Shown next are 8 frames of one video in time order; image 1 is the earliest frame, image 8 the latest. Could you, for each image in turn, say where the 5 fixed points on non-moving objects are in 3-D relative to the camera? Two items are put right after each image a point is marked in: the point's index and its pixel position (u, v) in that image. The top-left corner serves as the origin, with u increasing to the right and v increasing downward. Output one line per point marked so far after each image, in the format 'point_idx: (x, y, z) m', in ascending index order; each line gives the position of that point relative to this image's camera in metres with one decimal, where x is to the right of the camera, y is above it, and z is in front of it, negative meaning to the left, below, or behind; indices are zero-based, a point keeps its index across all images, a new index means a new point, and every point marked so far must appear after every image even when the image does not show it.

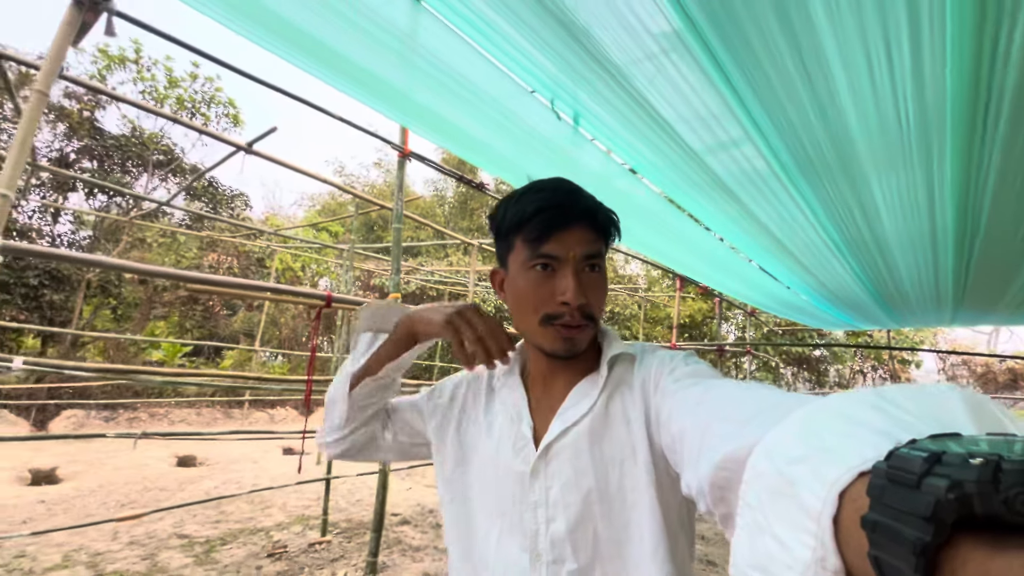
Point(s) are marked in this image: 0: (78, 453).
0: (-6.0, -2.3, +6.6) m
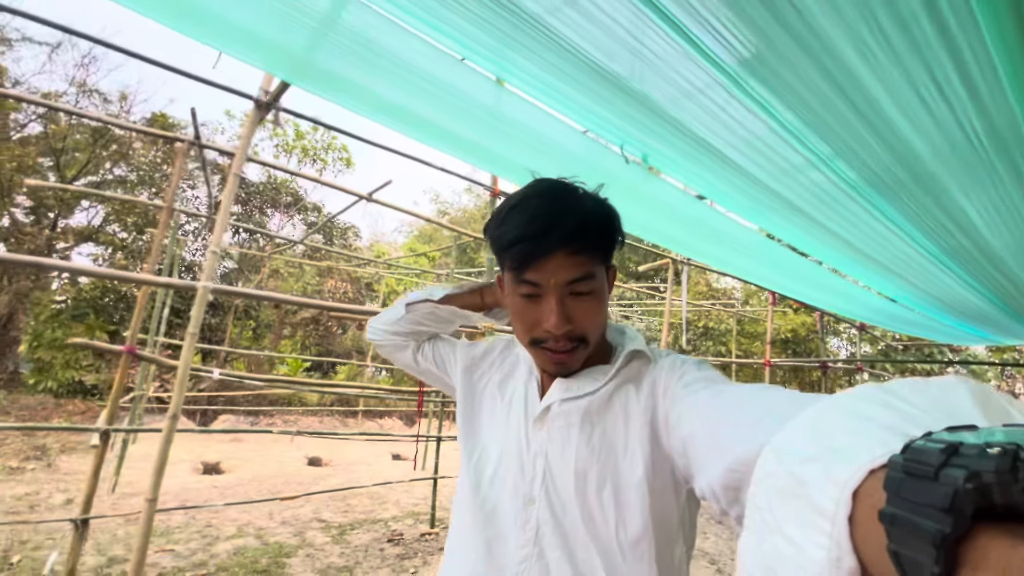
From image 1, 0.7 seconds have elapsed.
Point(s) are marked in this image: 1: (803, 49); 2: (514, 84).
0: (-4.6, -2.7, +7.8) m
1: (+0.8, +0.8, +1.4) m
2: (0.0, +0.8, +1.9) m
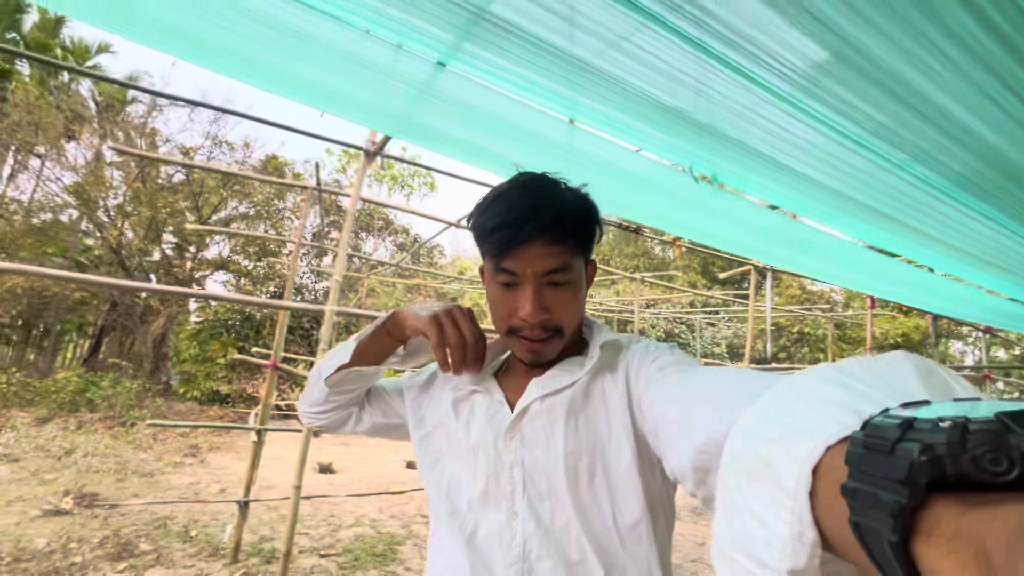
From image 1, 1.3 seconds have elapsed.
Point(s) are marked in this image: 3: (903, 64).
0: (-3.1, -3.0, +8.6) m
1: (+1.0, +0.8, +1.5) m
2: (+0.4, +0.7, +2.1) m
3: (+1.1, +0.8, +1.5) m
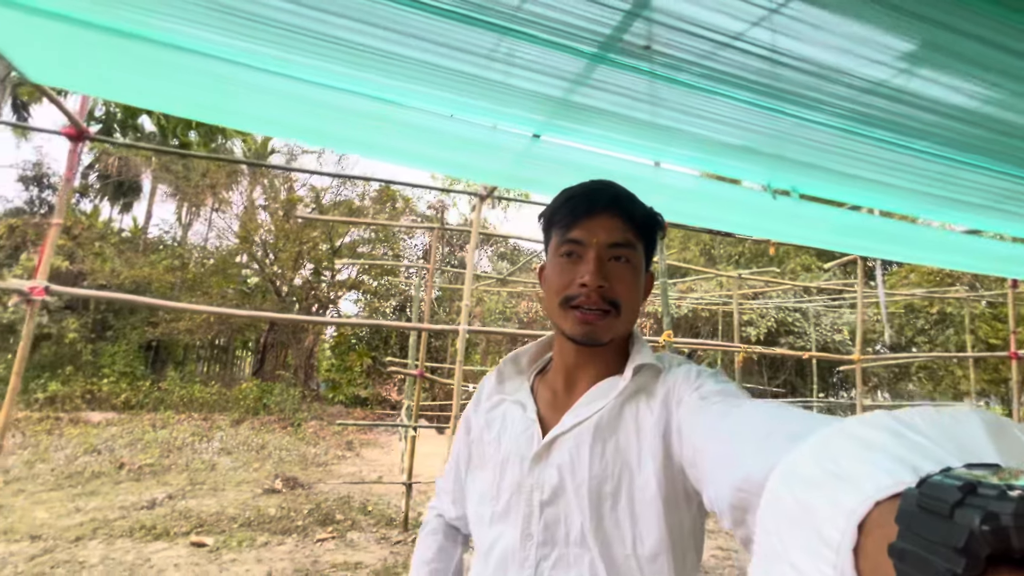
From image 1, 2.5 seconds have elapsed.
0: (-1.0, -3.3, +9.6) m
1: (+1.4, +0.7, +1.8) m
2: (+0.8, +0.7, +2.5) m
3: (+1.5, +0.7, +1.7) m
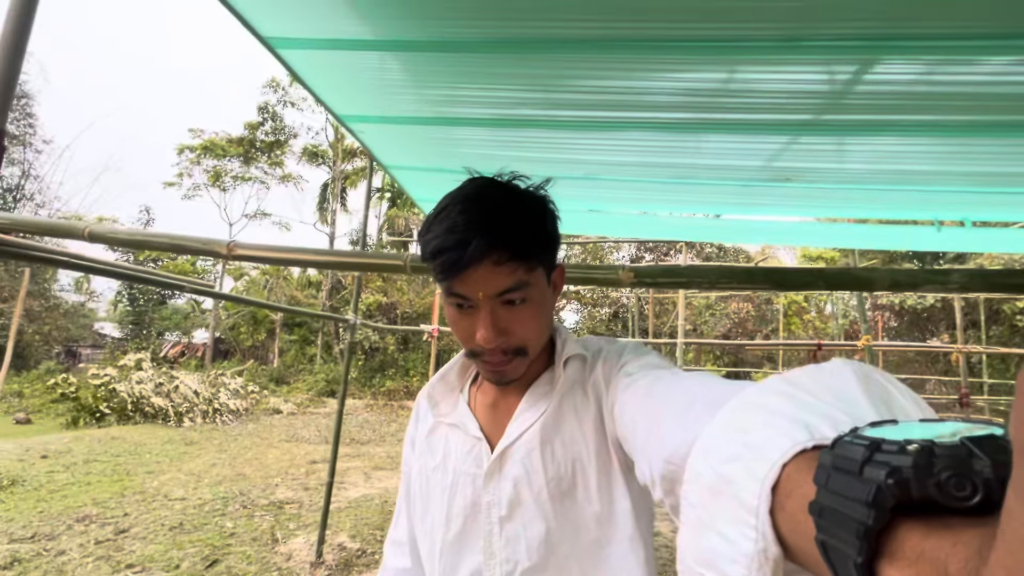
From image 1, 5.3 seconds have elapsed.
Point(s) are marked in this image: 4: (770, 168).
0: (+3.8, -3.4, +10.4) m
1: (+2.4, +0.6, +2.4) m
2: (+2.2, +0.5, +3.3) m
3: (+2.5, +0.6, +2.3) m
4: (+1.4, +0.7, +2.5) m
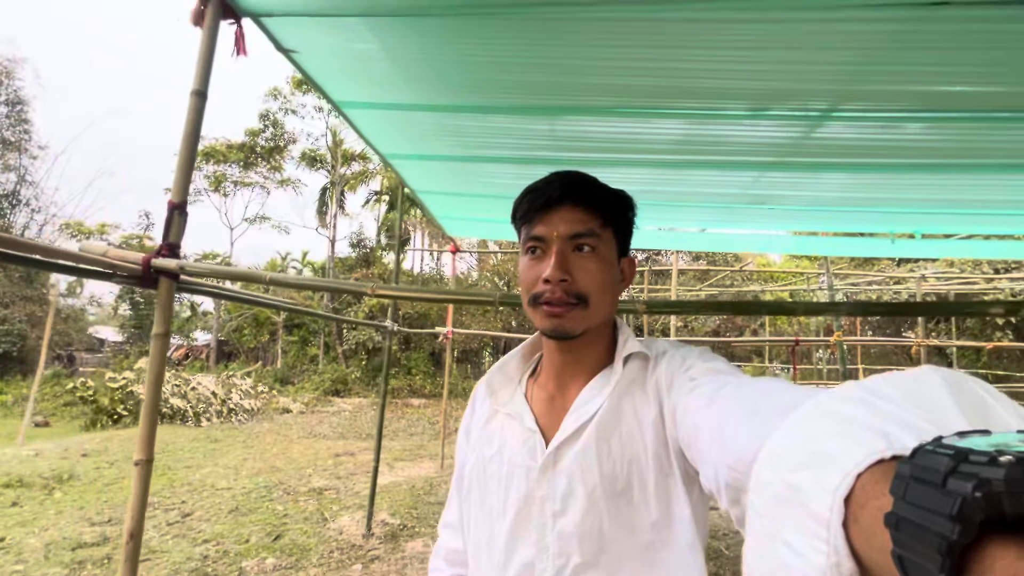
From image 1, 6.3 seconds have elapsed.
0: (+3.8, -3.4, +11.0) m
1: (+2.5, +0.5, +2.9) m
2: (+2.3, +0.5, +3.8) m
3: (+2.6, +0.6, +2.8) m
4: (+1.5, +0.6, +3.0) m
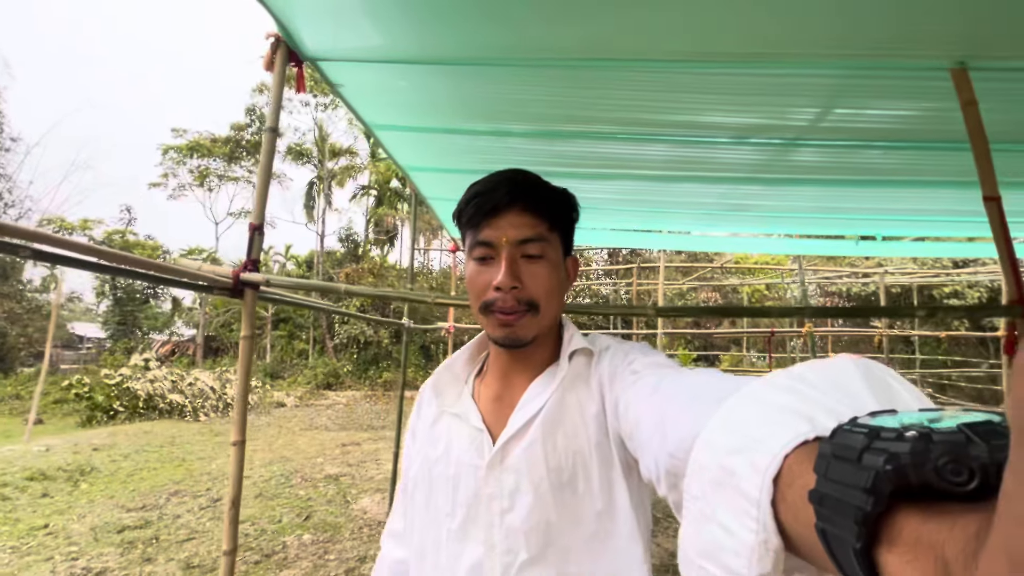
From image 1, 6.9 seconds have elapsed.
0: (+3.6, -3.2, +11.5) m
1: (+2.6, +0.6, +3.3) m
2: (+2.4, +0.5, +4.2) m
3: (+2.7, +0.6, +3.2) m
4: (+1.6, +0.6, +3.4) m
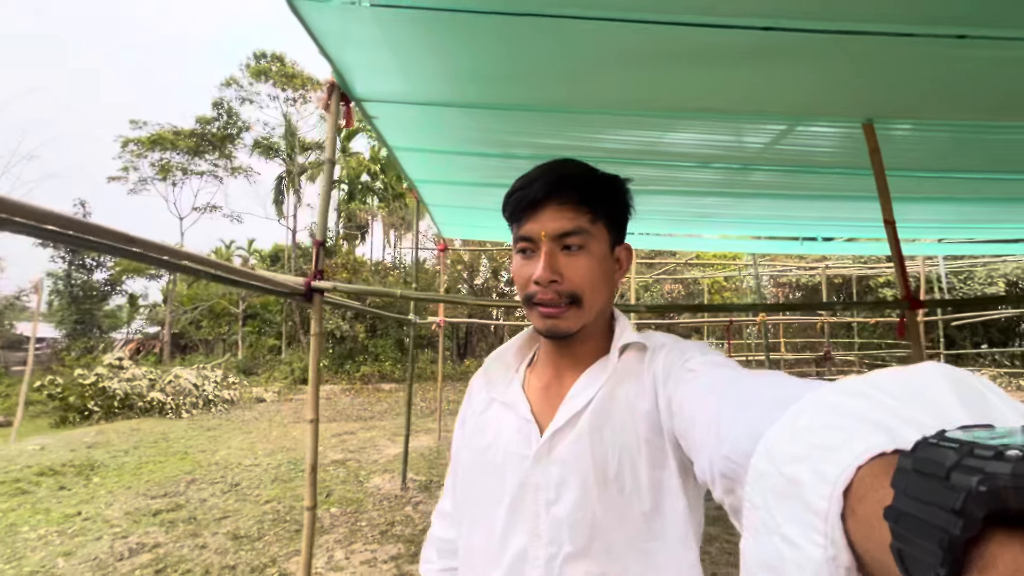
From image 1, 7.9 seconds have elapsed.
0: (+3.0, -3.0, +12.2) m
1: (+2.6, +0.6, +3.9) m
2: (+2.3, +0.5, +4.8) m
3: (+2.6, +0.6, +3.8) m
4: (+1.6, +0.6, +3.9) m
